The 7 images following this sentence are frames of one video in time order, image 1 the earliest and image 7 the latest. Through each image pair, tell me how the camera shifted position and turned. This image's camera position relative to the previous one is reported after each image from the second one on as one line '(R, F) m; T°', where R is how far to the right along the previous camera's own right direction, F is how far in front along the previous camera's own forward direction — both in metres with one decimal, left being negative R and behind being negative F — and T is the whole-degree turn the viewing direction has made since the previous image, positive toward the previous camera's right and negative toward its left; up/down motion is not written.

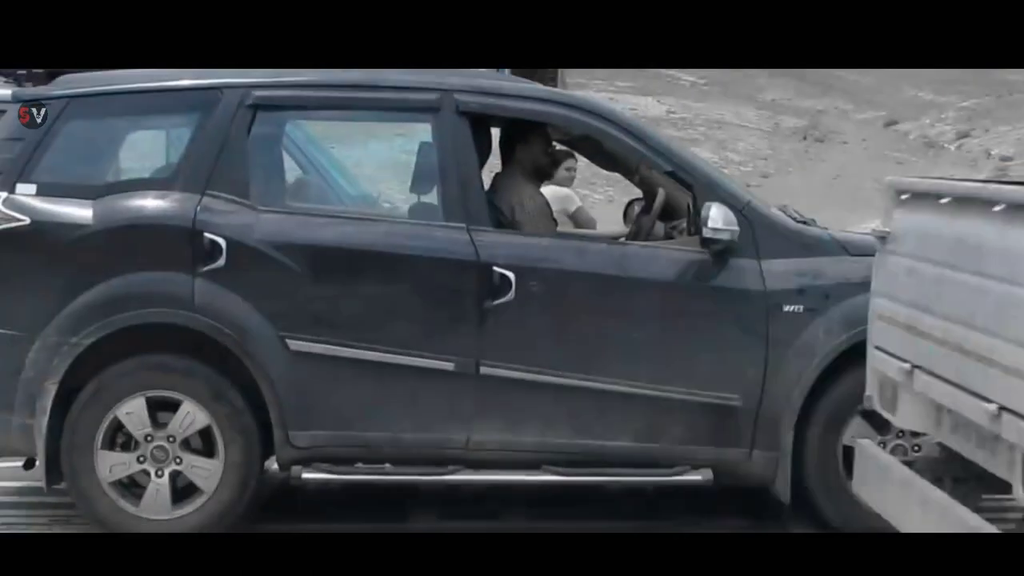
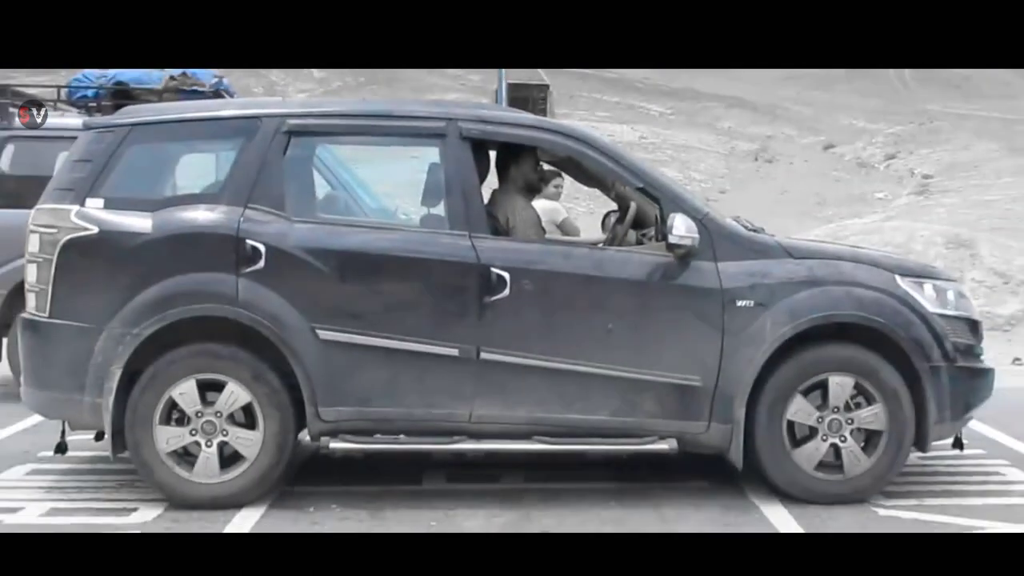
(-0.1, -0.8) m; +1°
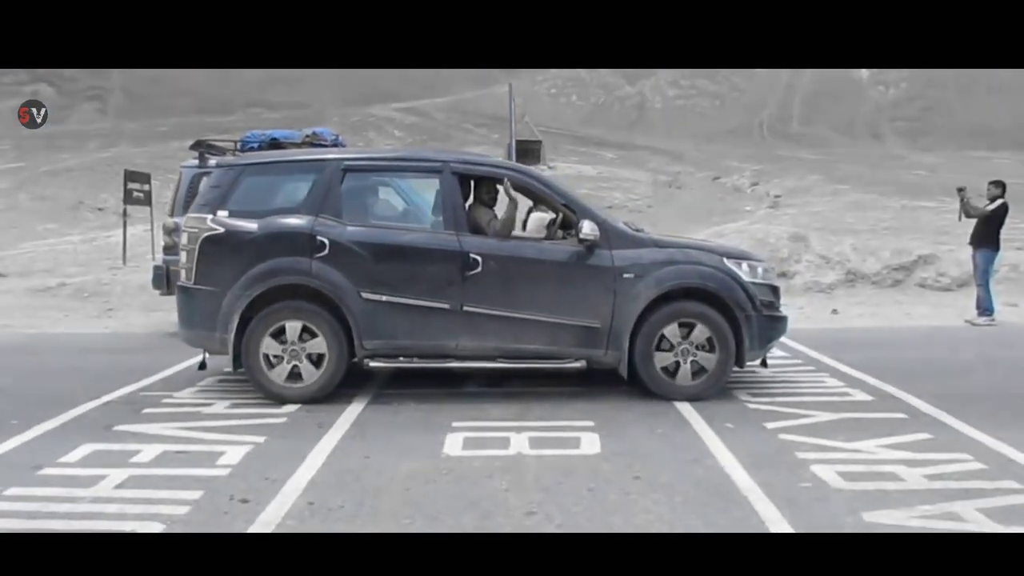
(-0.6, -2.9) m; +5°
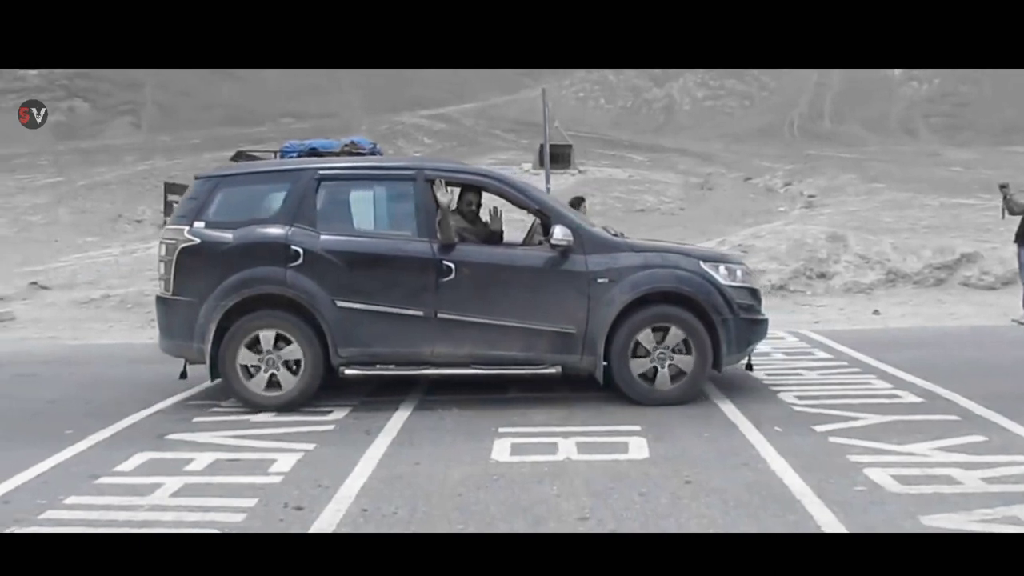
(-0.2, 0.0) m; -1°
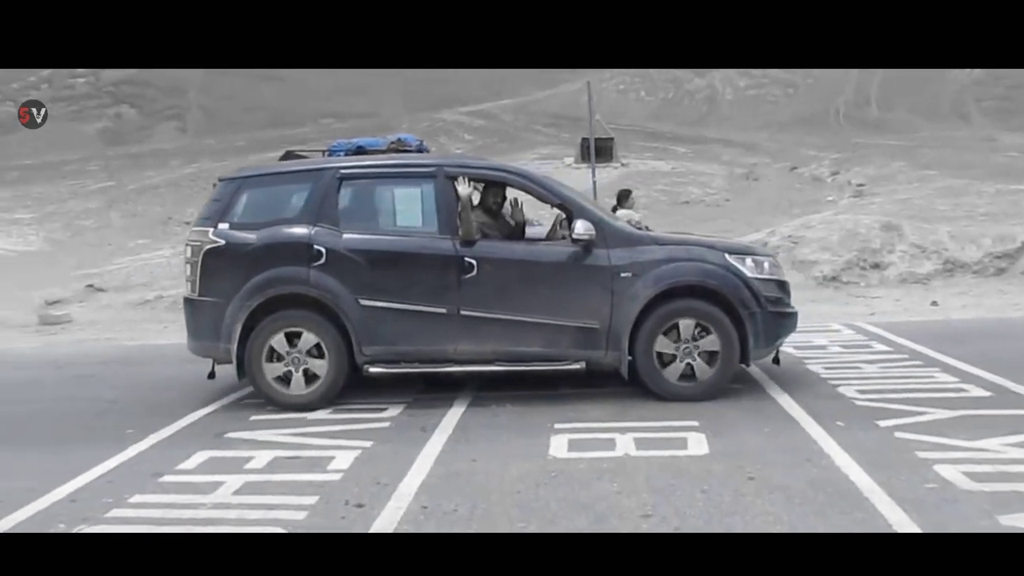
(-0.2, +0.1) m; -2°
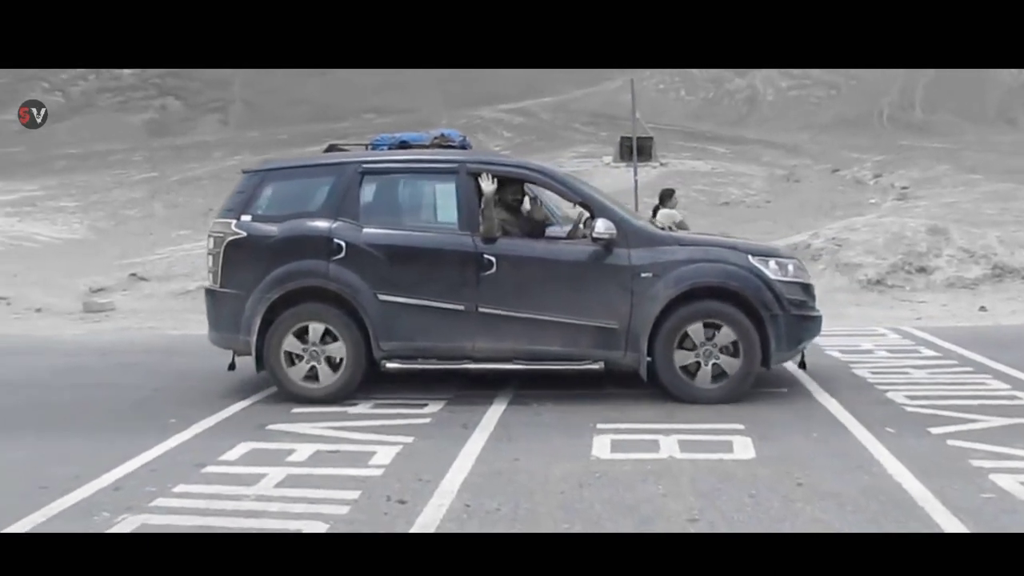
(-0.1, +0.1) m; -1°
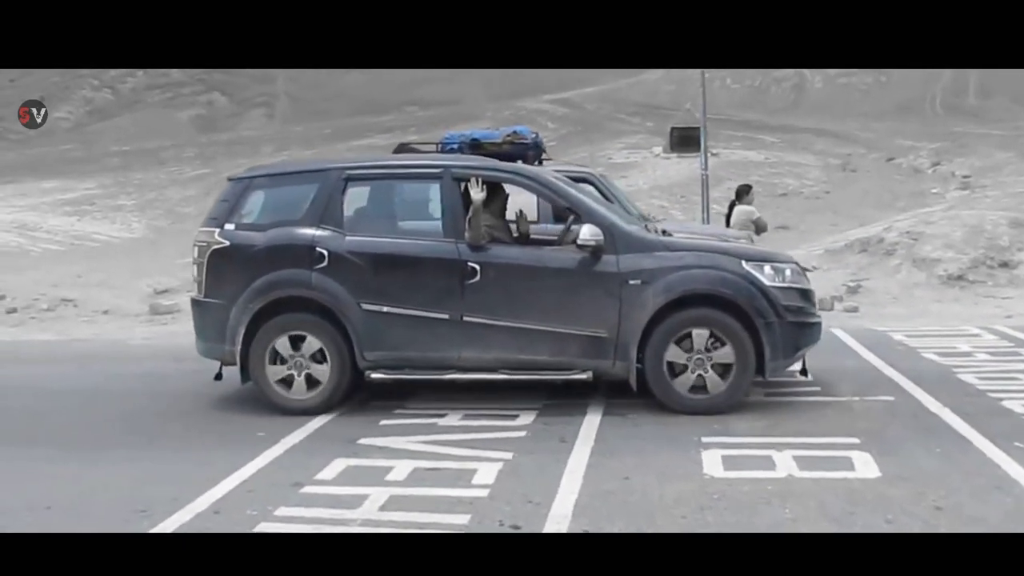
(-0.7, +0.3) m; +1°
